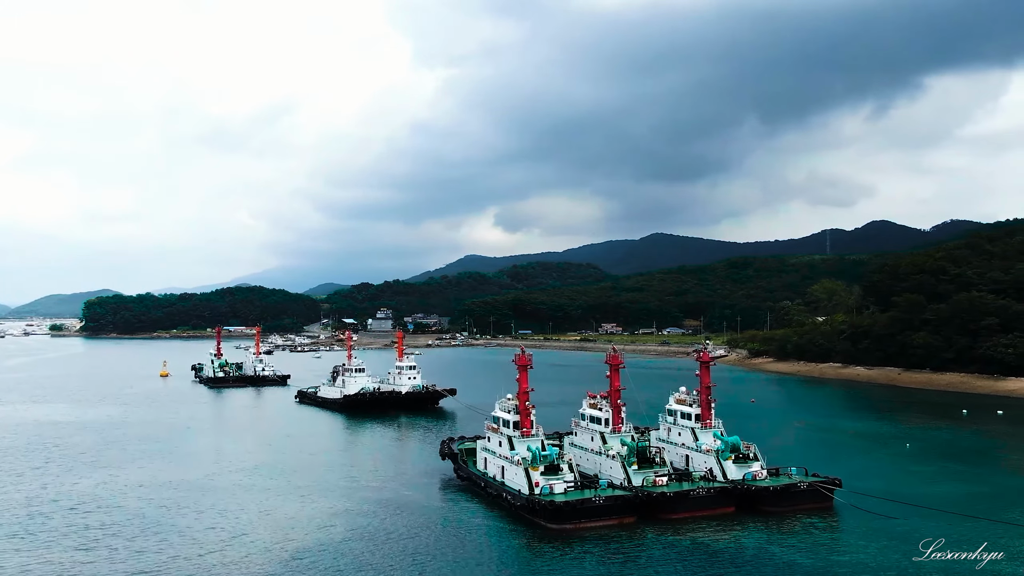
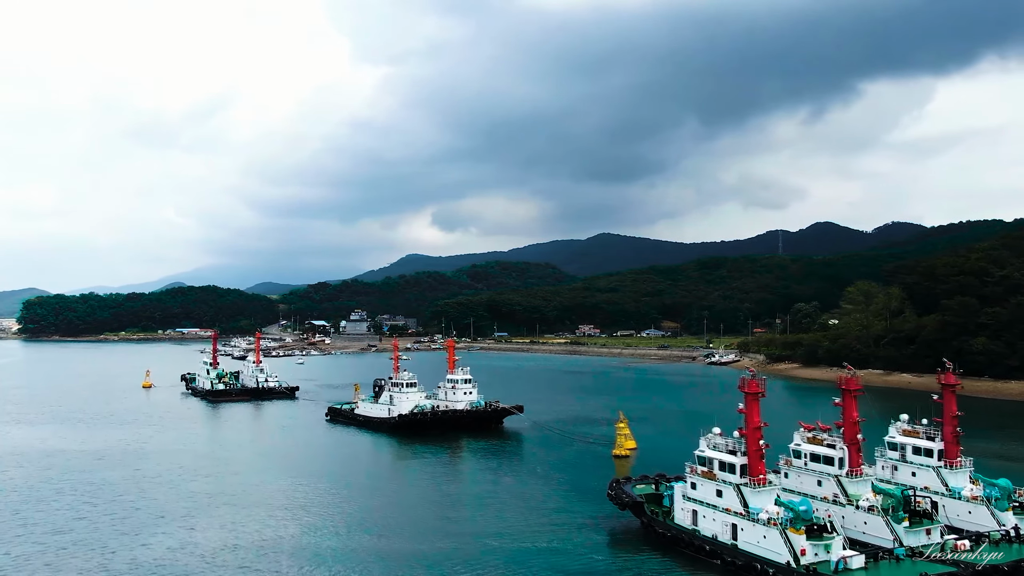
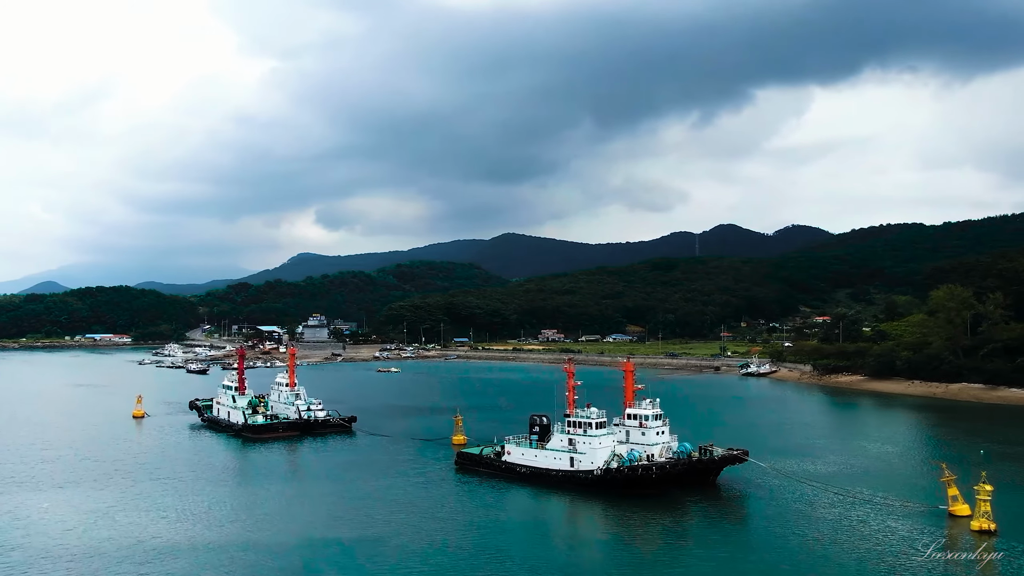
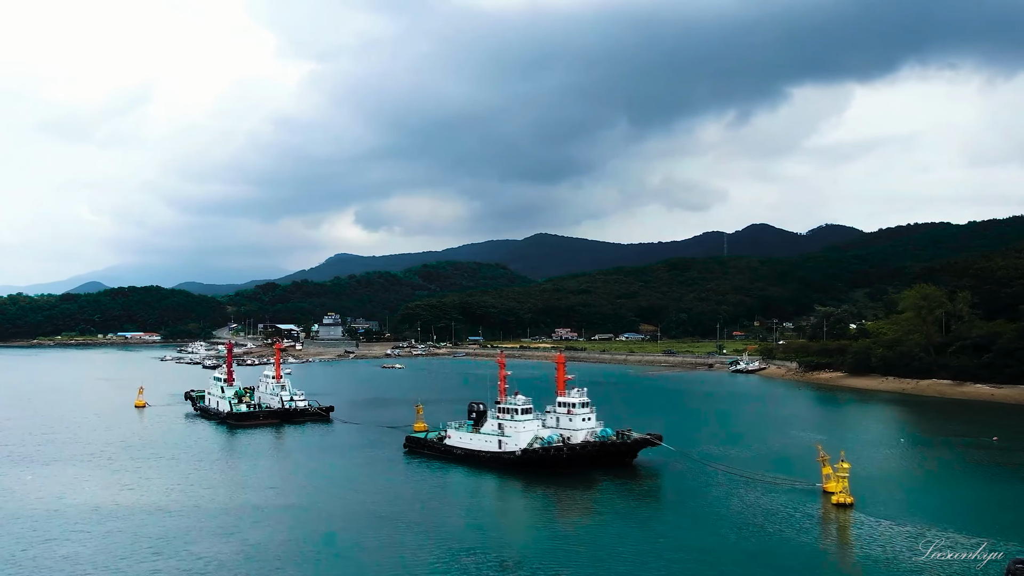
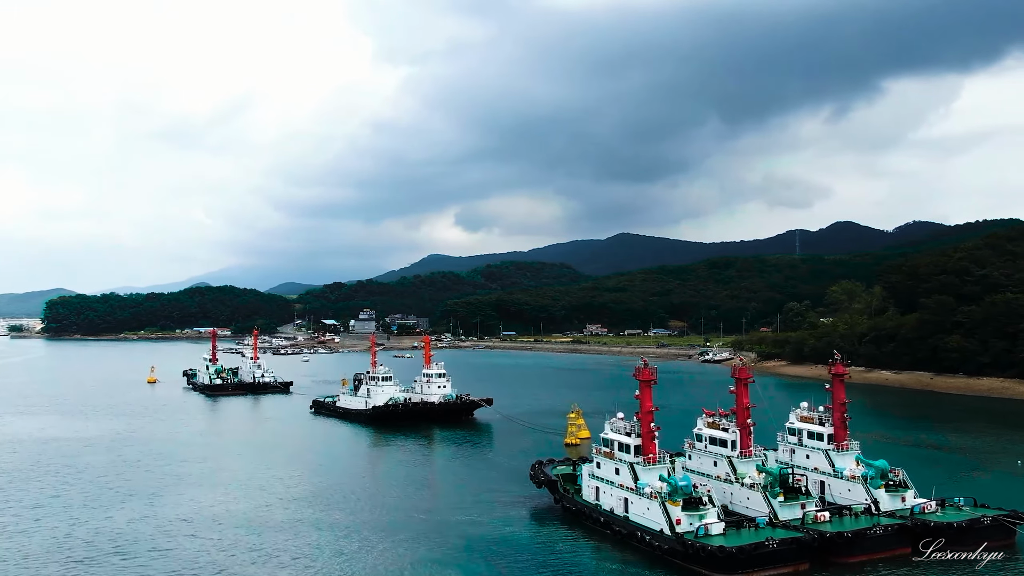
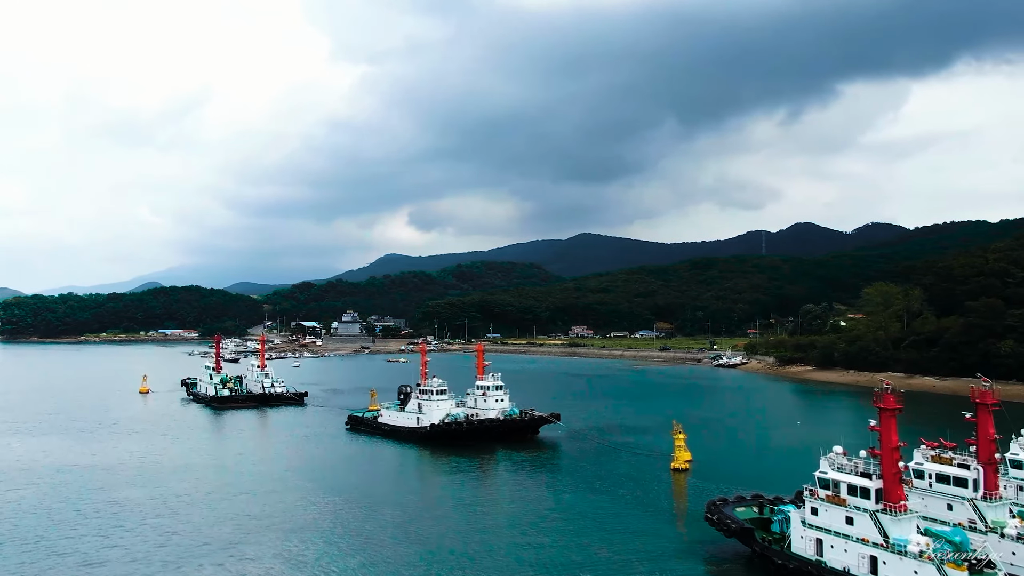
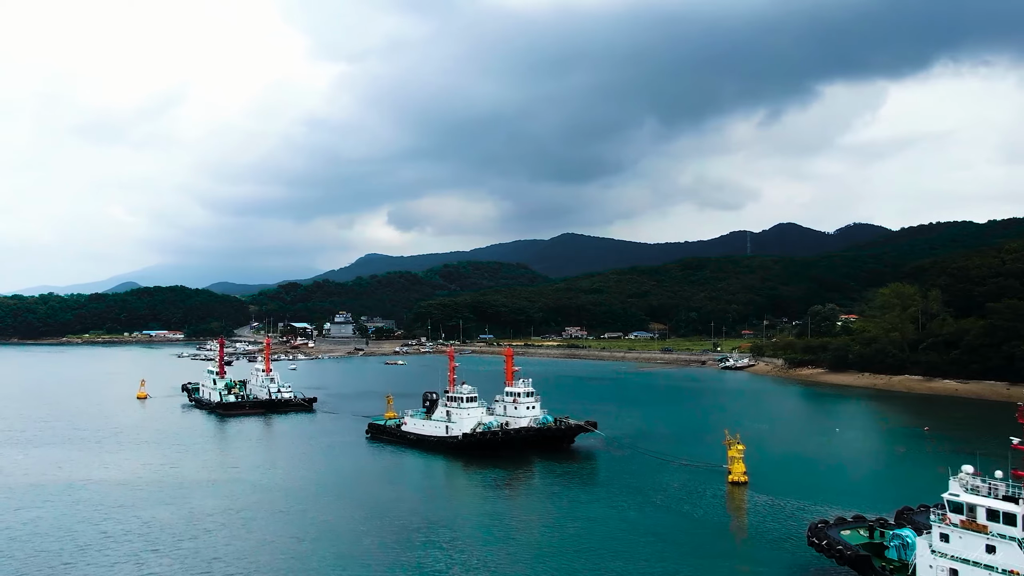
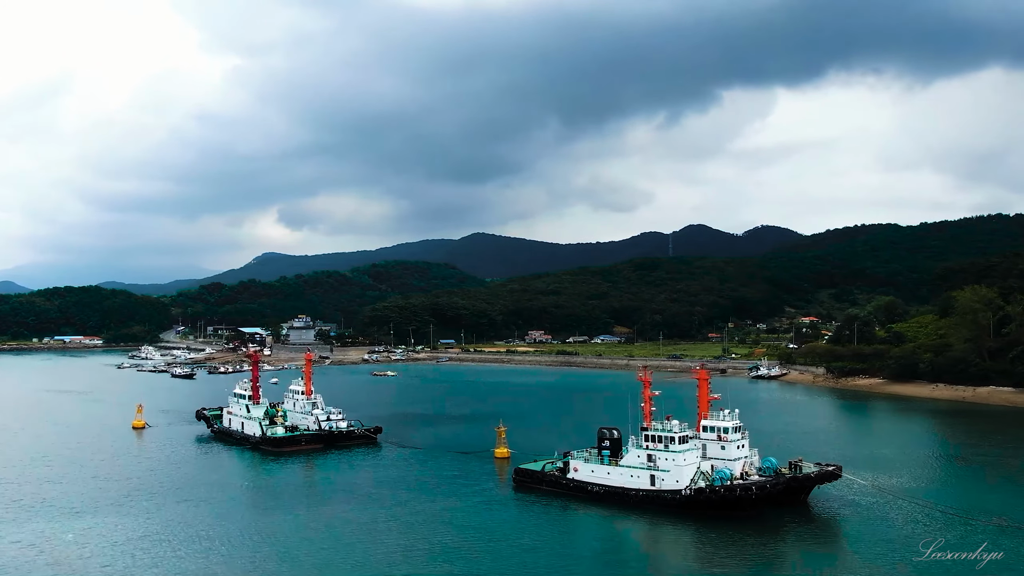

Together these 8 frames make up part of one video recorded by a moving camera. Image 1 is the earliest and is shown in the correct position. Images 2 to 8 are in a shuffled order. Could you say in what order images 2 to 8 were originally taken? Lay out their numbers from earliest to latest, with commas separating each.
5, 2, 6, 7, 4, 3, 8
